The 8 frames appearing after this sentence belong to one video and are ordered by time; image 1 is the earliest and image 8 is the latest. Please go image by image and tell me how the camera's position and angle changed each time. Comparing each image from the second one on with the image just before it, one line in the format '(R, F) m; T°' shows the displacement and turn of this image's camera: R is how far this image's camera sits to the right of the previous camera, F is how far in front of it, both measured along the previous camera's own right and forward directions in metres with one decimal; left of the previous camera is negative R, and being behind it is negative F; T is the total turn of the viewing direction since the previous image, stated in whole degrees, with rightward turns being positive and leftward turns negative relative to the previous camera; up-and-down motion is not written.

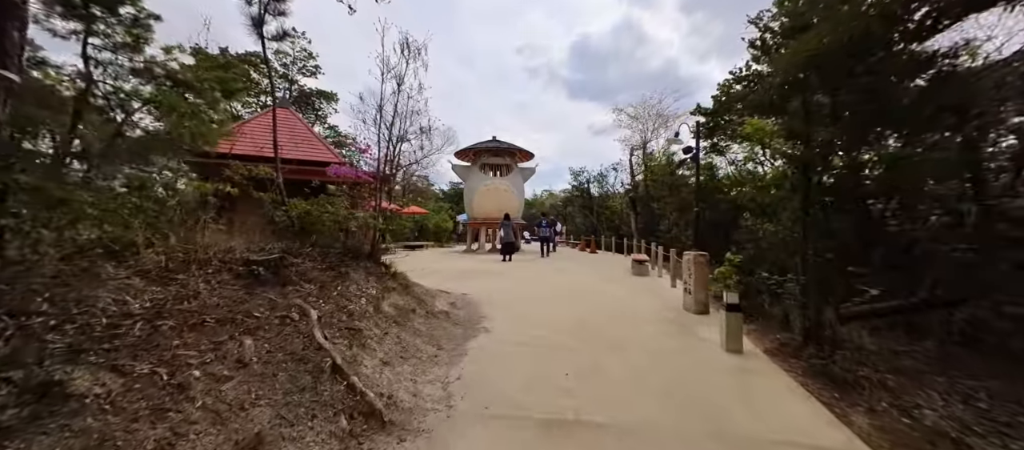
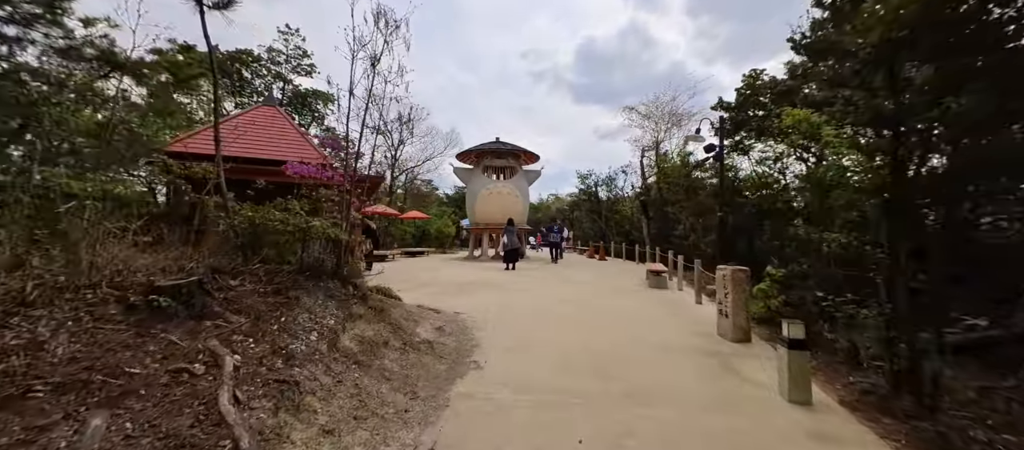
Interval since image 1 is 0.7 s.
(+0.1, +0.9) m; -1°
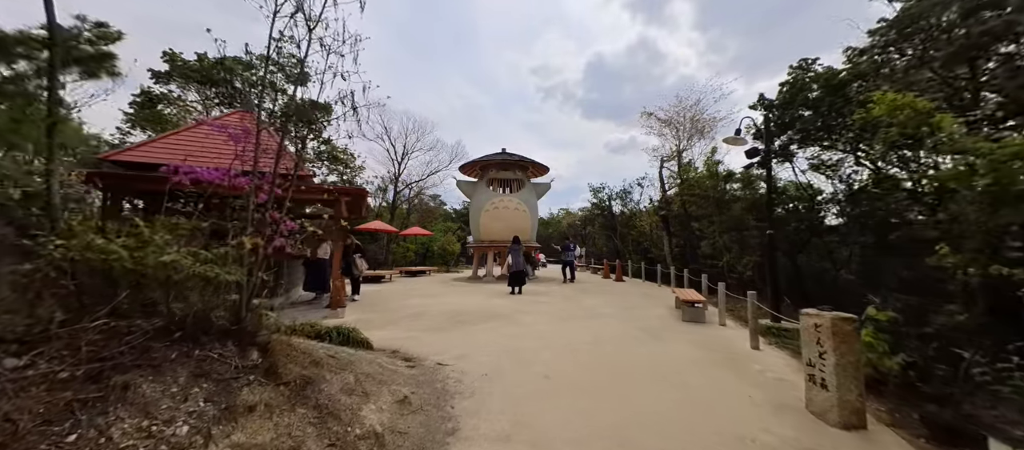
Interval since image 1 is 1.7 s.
(+0.1, +1.3) m; -2°
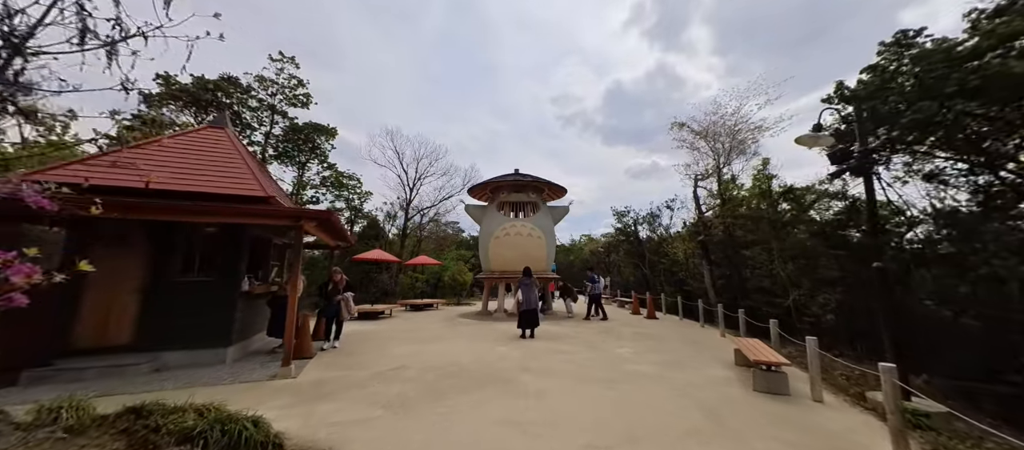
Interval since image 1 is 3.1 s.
(+0.3, +1.7) m; -3°
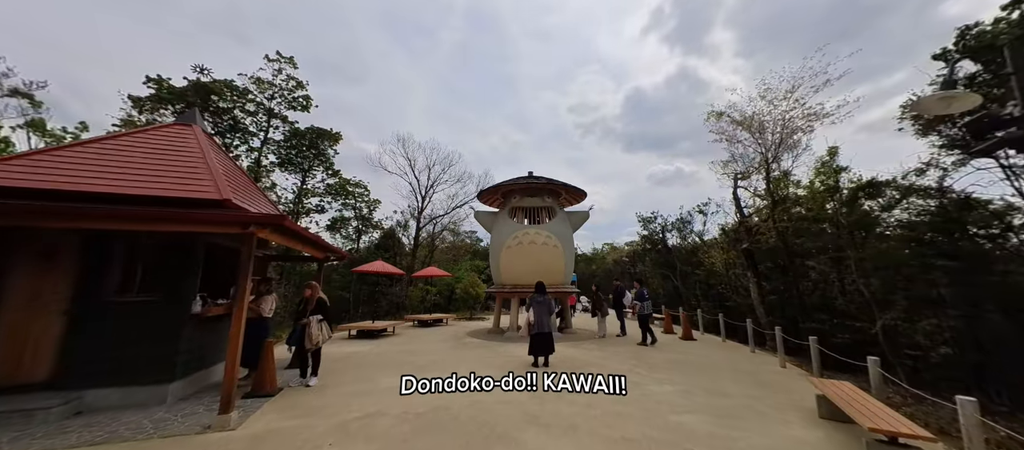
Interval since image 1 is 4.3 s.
(+0.2, +1.4) m; -3°
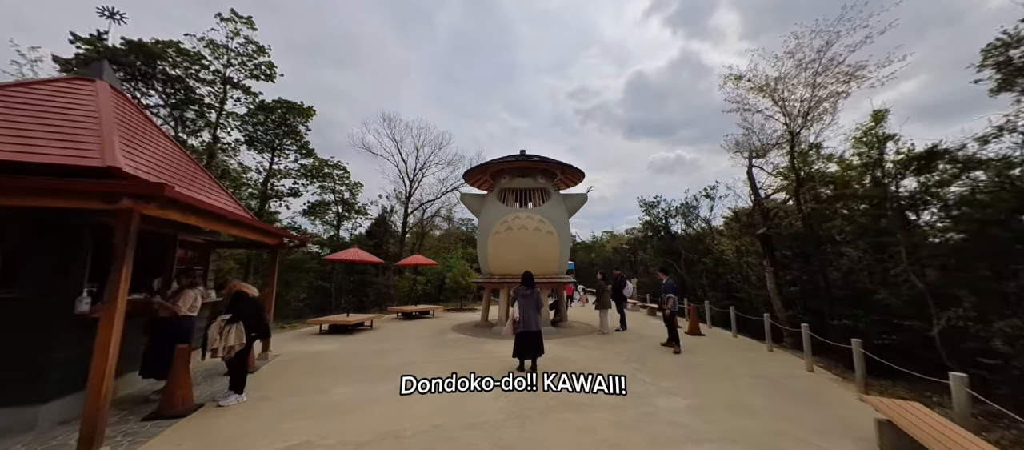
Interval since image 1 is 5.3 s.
(+0.3, +1.2) m; 0°
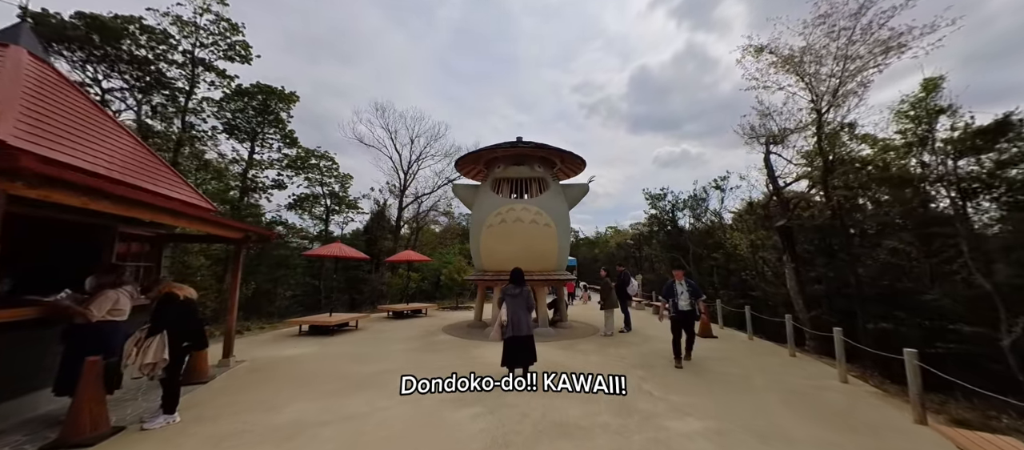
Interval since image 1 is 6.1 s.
(+0.3, +0.9) m; -1°
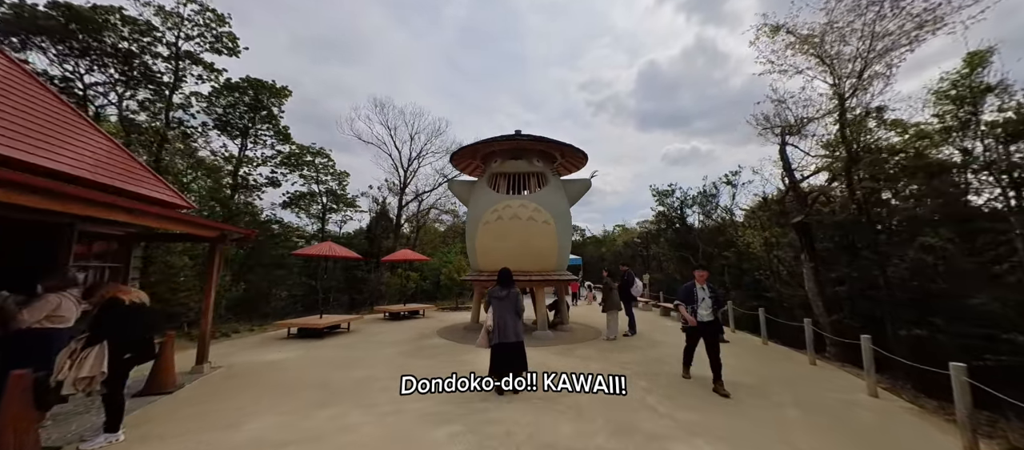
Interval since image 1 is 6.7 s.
(+0.3, +0.5) m; -1°
